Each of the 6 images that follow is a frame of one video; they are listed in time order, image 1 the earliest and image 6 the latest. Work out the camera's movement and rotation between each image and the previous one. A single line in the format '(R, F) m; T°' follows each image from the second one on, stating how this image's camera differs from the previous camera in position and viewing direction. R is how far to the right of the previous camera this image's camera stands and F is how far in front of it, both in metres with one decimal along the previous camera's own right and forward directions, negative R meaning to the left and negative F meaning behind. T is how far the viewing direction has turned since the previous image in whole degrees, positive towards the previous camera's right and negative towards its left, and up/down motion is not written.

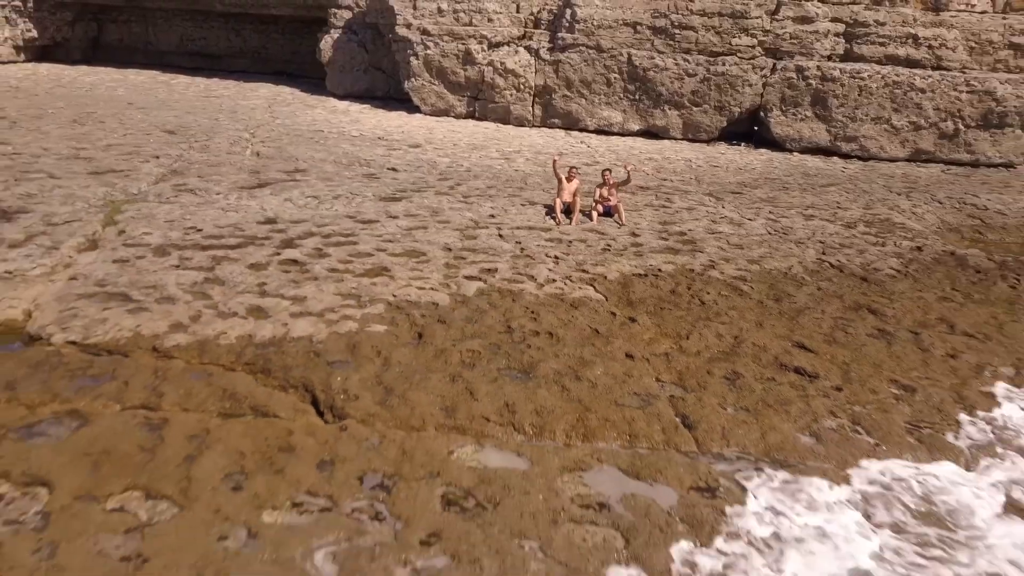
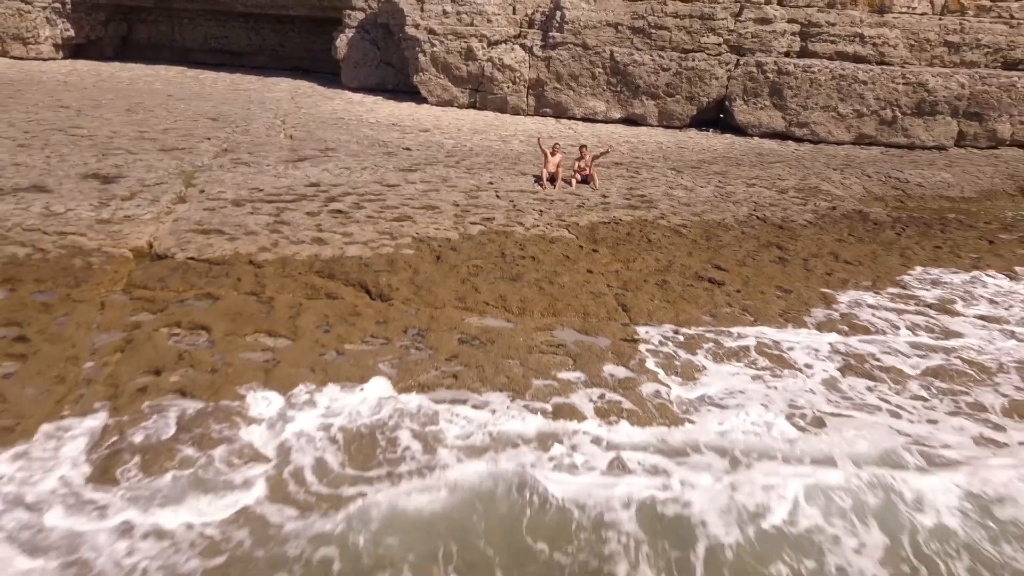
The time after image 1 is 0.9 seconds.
(0.0, -1.1) m; 0°
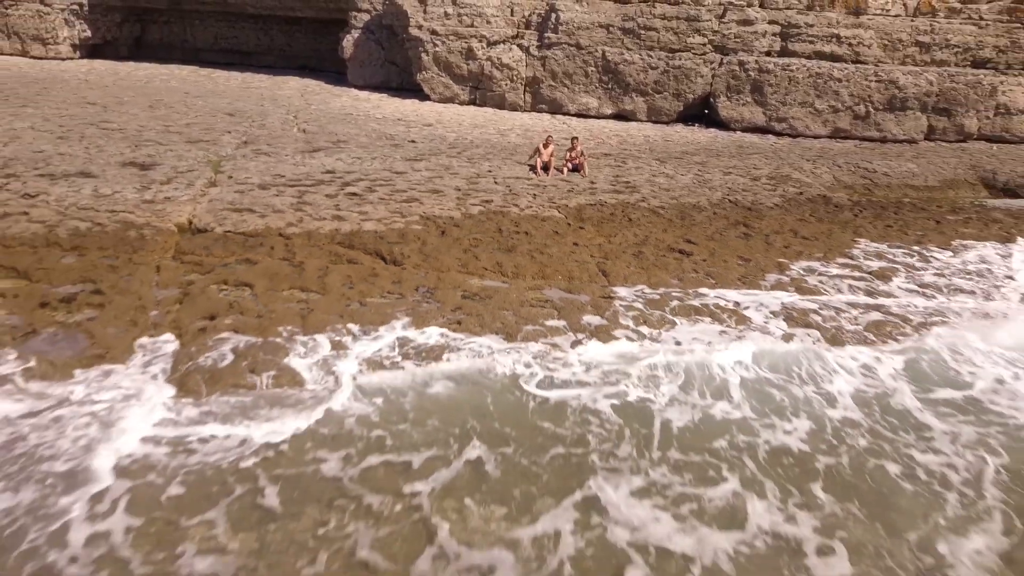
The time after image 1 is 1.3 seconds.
(0.0, -0.6) m; 0°
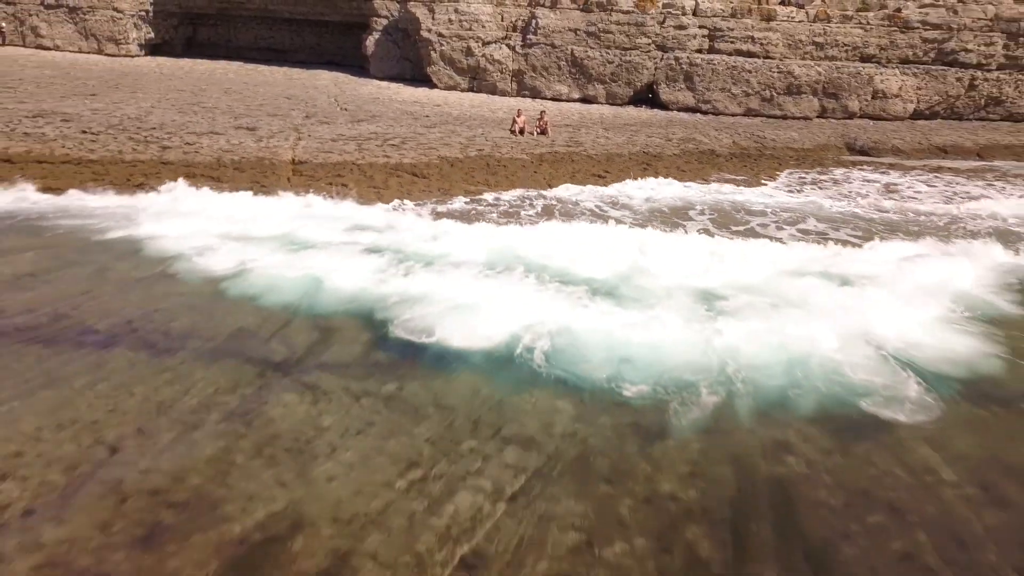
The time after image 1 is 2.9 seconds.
(+0.1, -2.9) m; 0°
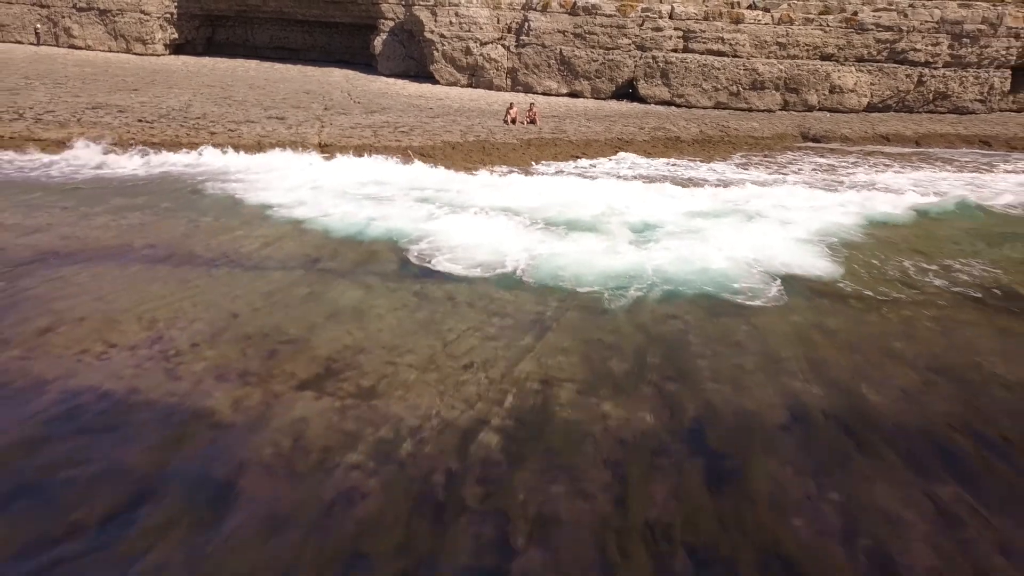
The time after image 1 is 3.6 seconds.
(+0.1, -1.4) m; 0°
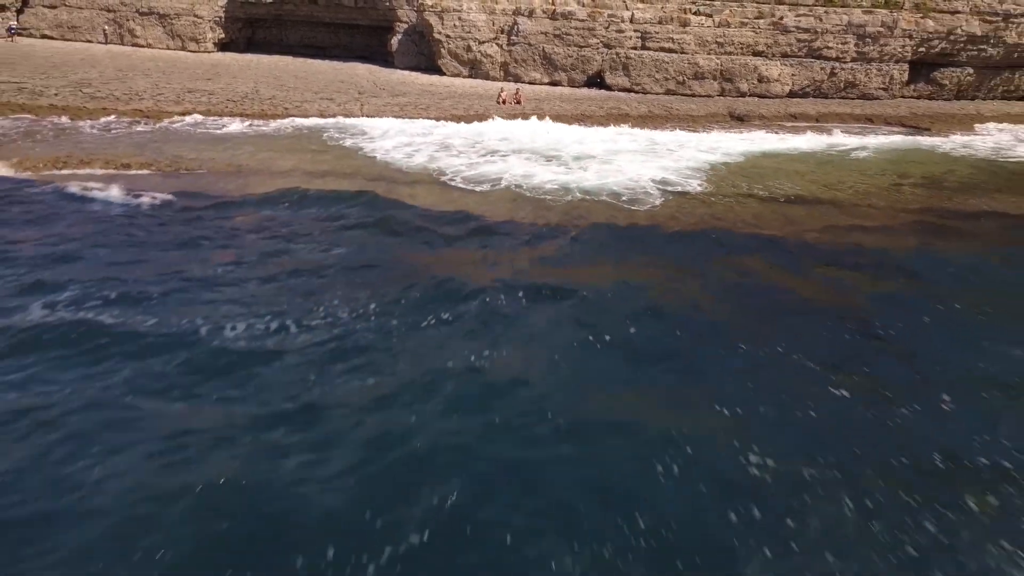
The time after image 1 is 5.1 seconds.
(+0.1, -3.4) m; 0°
